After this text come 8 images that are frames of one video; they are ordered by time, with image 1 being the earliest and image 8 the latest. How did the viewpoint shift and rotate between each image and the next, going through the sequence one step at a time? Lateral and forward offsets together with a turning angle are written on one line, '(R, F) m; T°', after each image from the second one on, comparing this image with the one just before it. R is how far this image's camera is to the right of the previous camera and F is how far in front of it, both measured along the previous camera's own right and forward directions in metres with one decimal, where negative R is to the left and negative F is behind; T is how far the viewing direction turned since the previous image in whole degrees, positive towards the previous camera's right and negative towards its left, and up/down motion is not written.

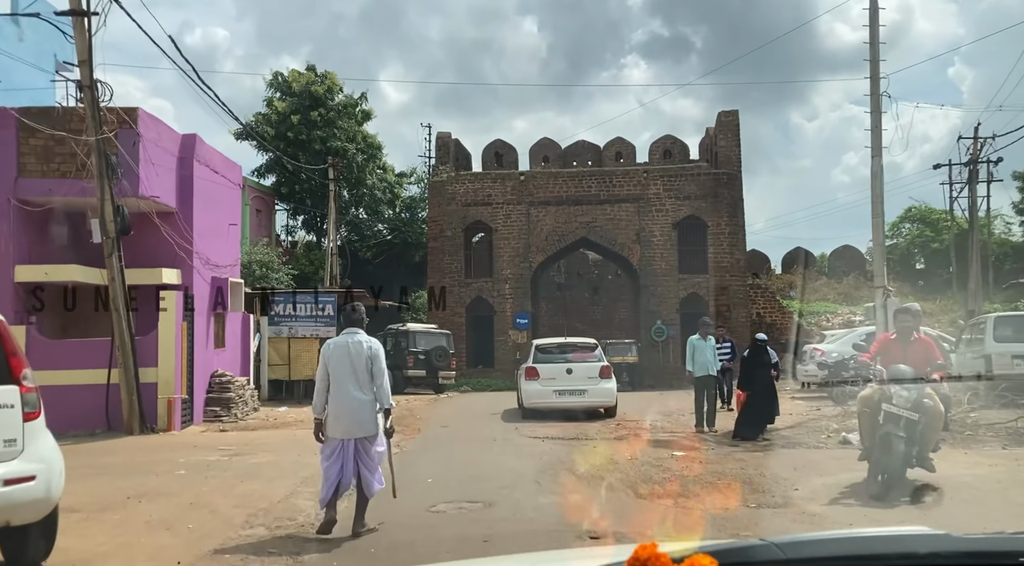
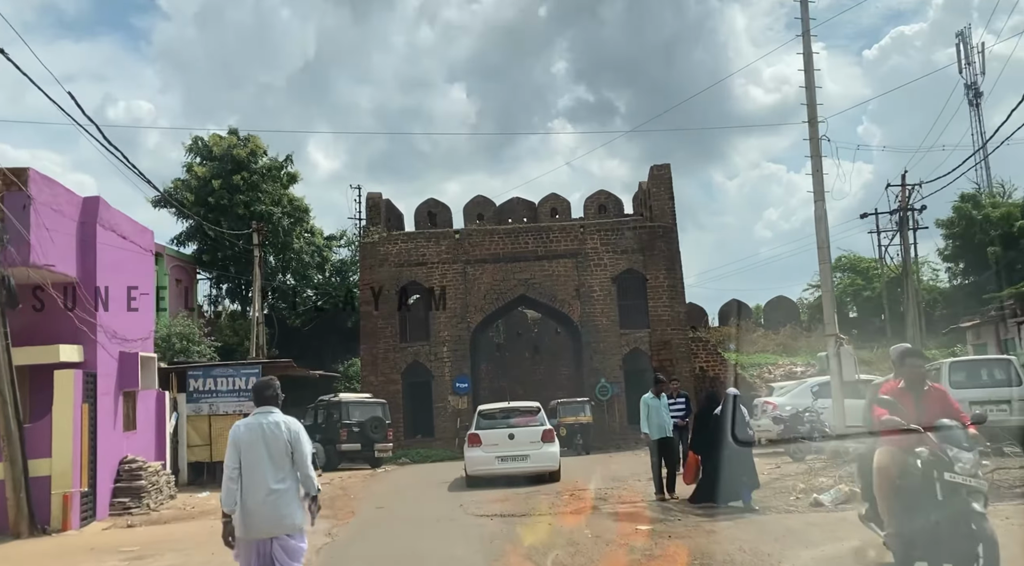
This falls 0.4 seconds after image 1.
(0.0, +0.7) m; +4°
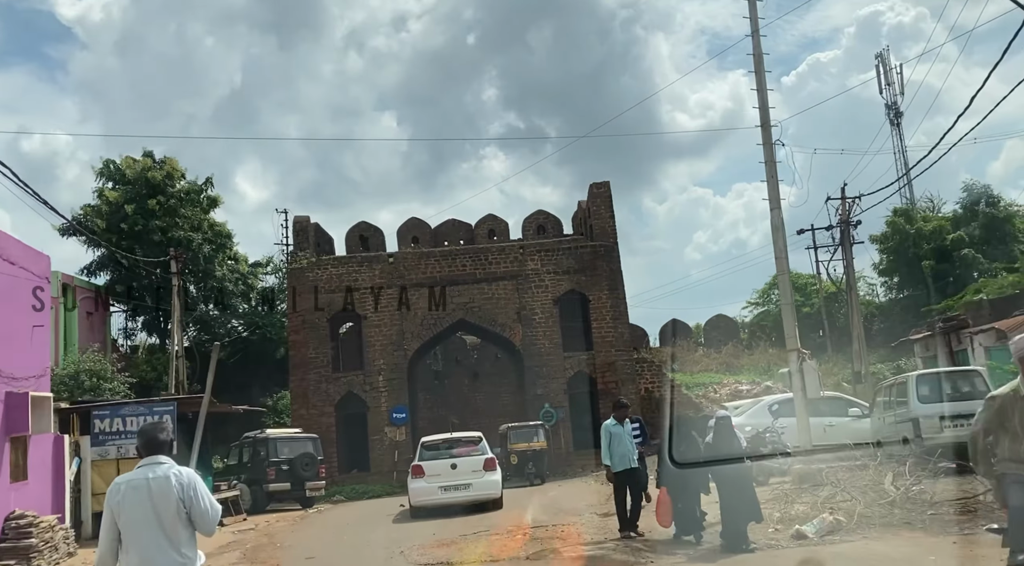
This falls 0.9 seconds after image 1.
(-0.1, +0.9) m; +4°
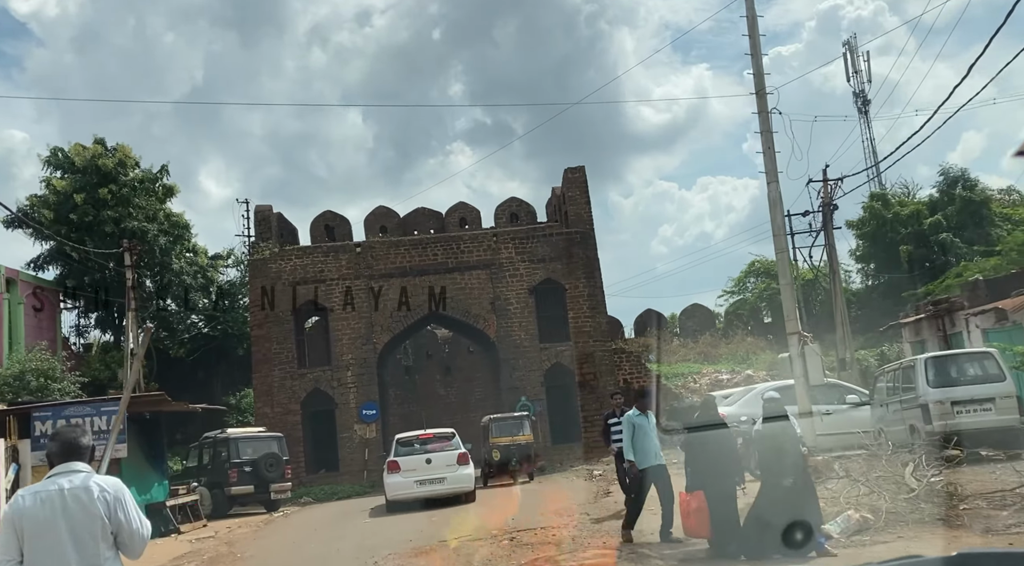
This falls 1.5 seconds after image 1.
(-0.1, +0.8) m; +2°
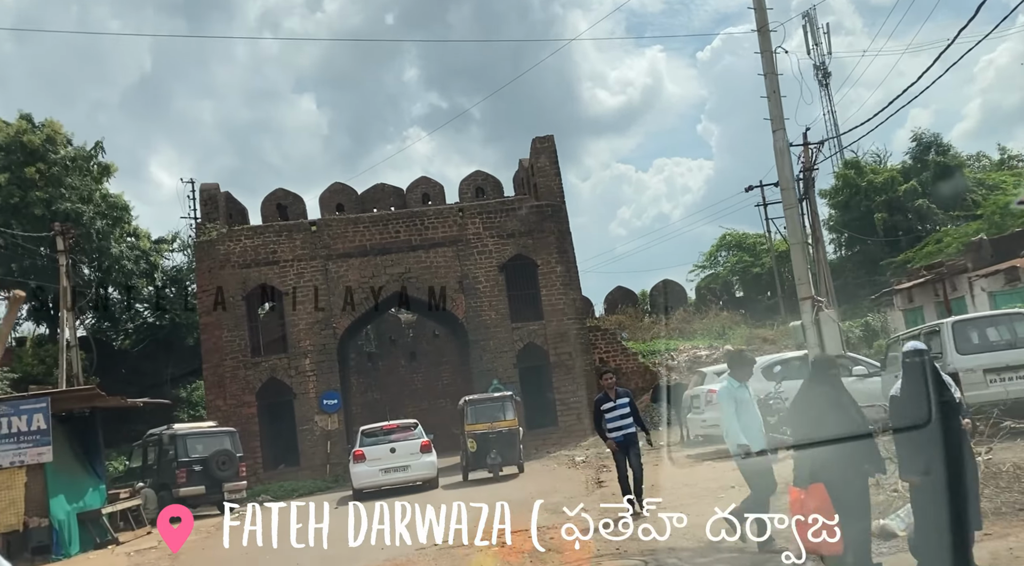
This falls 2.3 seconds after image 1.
(-0.2, +1.2) m; +3°
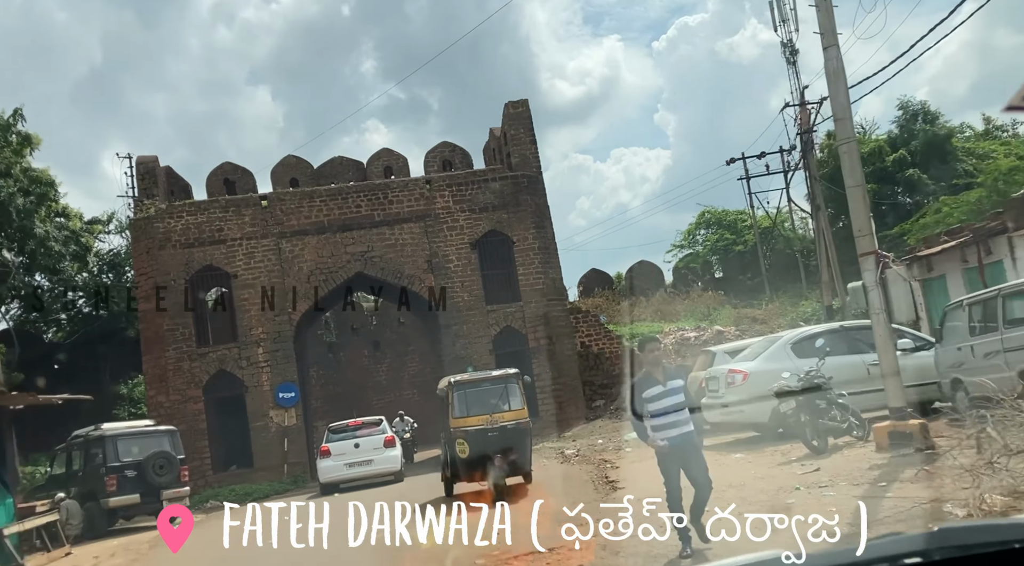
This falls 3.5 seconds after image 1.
(-0.3, +1.8) m; +3°
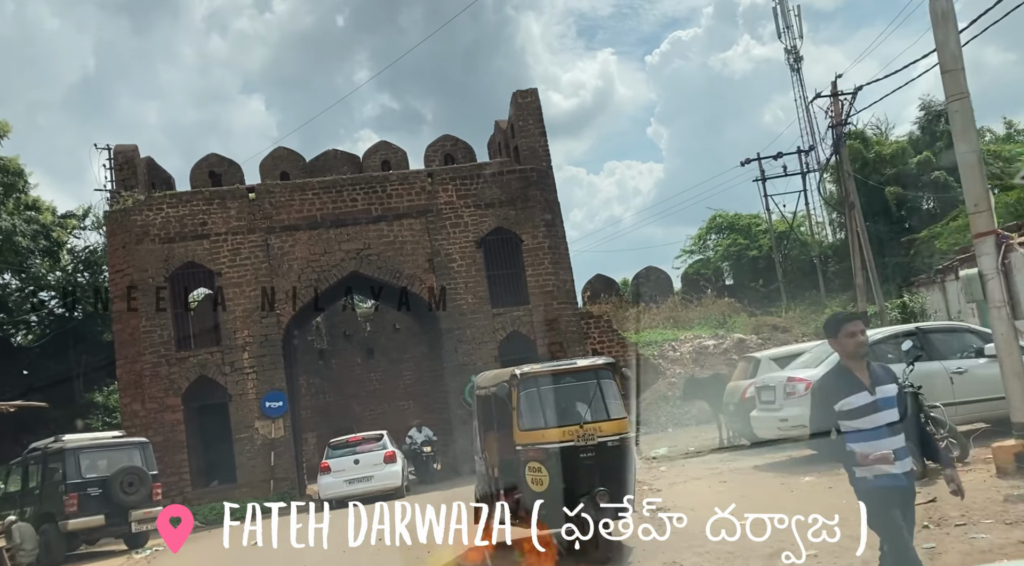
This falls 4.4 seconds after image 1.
(-0.3, +1.4) m; 0°
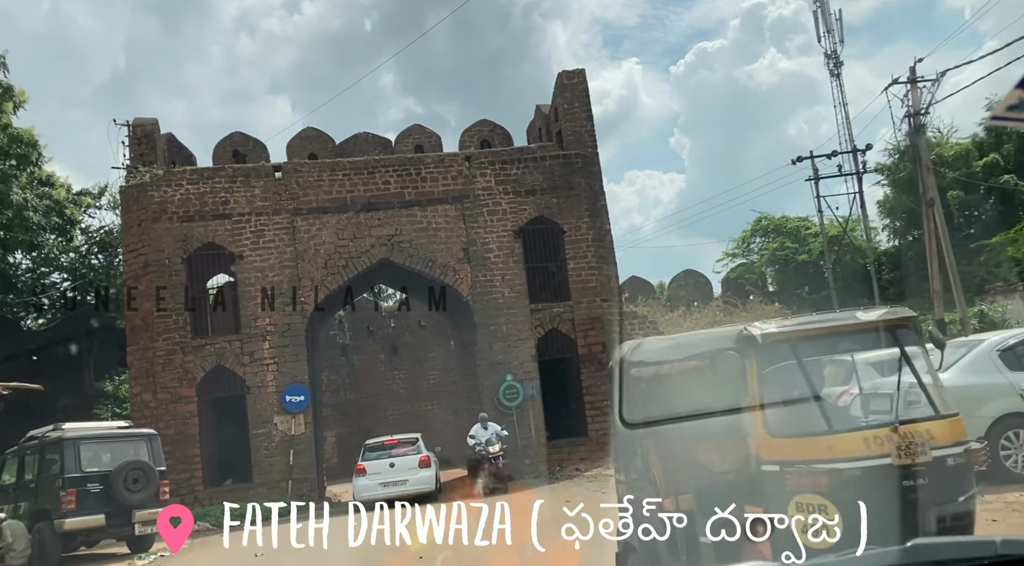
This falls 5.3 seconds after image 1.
(-0.4, +1.2) m; -1°
